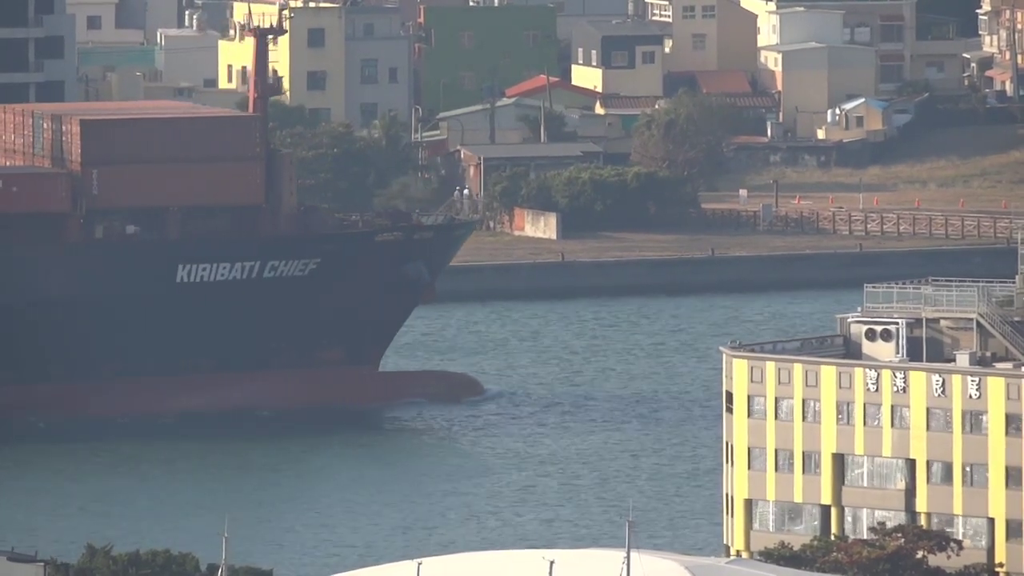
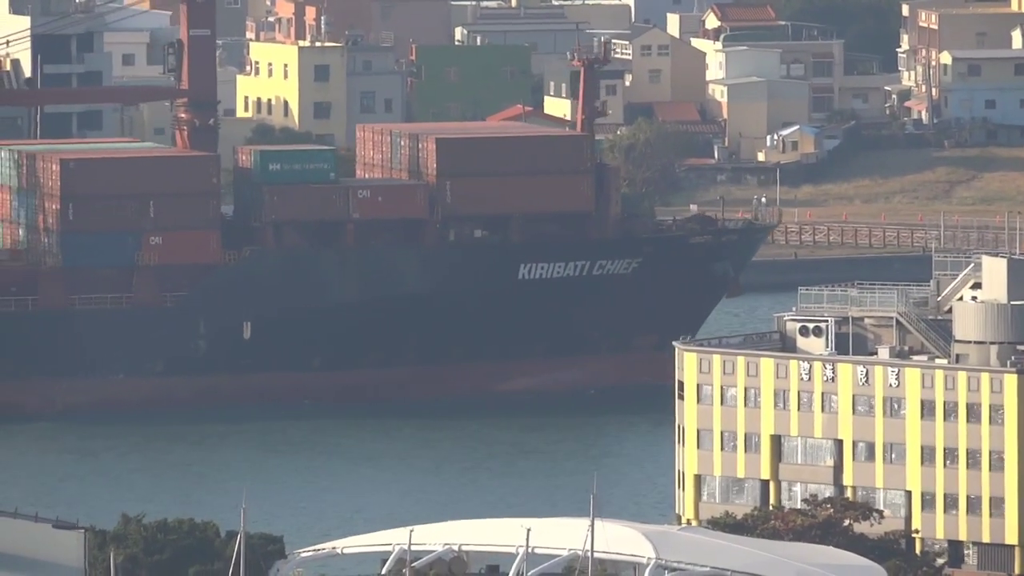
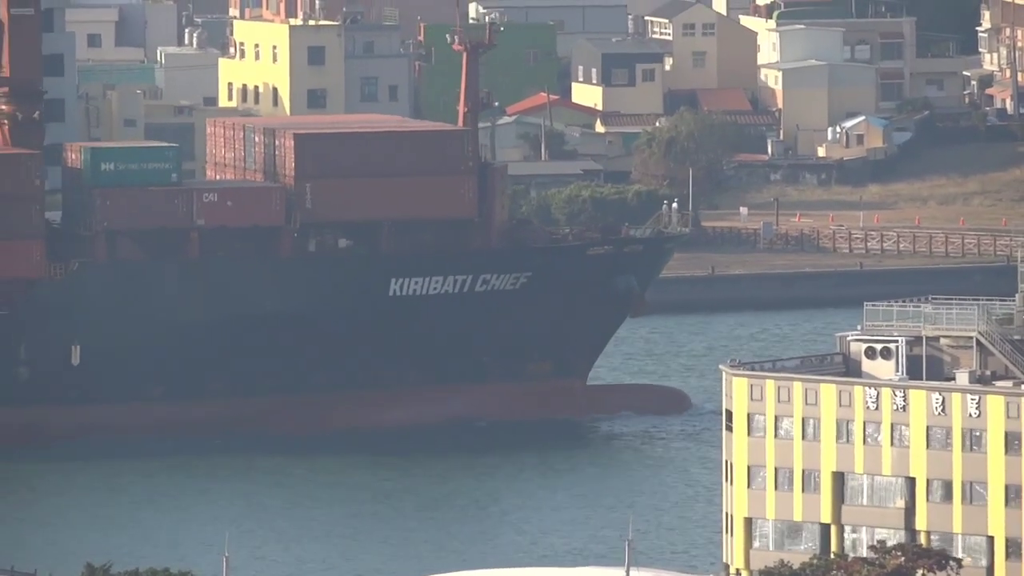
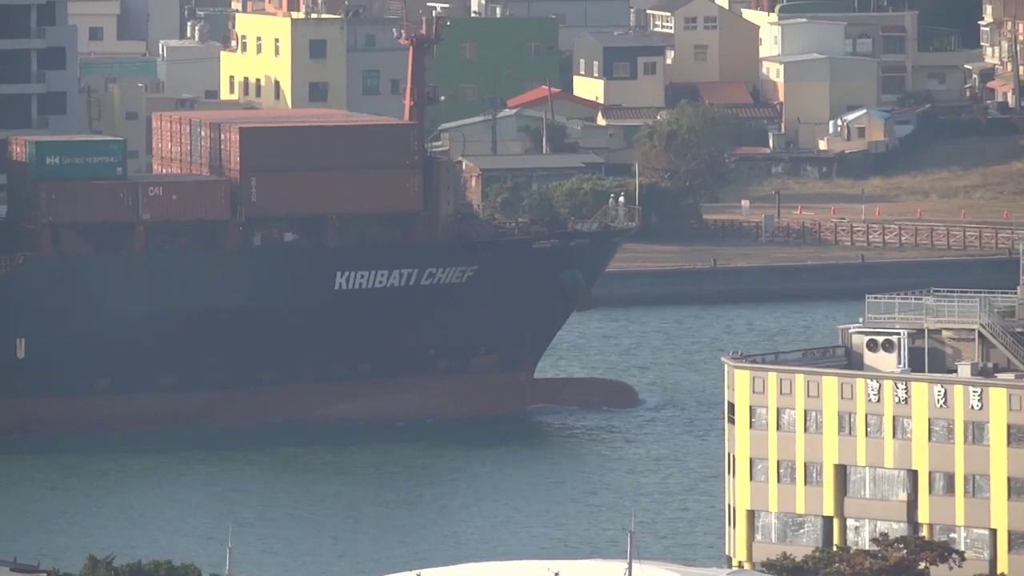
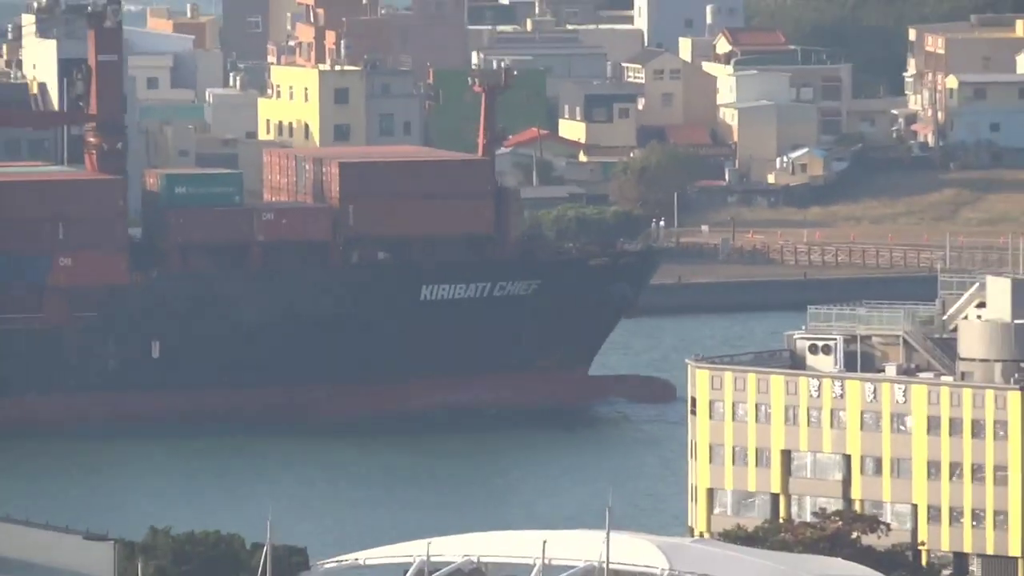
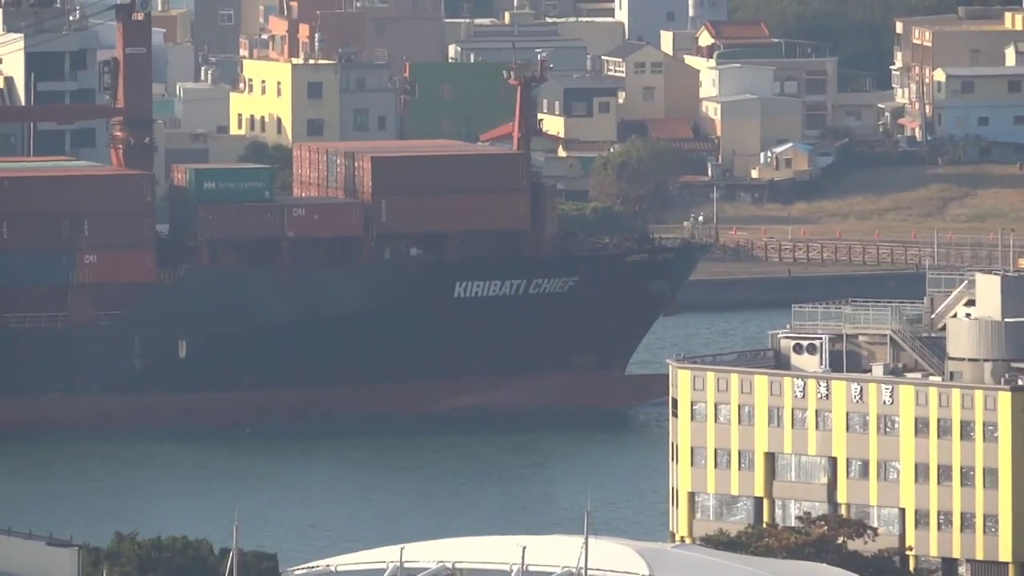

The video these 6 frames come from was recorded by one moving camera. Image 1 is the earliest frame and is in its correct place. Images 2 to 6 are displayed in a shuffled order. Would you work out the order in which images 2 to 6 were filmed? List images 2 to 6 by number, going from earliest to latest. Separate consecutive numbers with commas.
4, 3, 5, 6, 2
